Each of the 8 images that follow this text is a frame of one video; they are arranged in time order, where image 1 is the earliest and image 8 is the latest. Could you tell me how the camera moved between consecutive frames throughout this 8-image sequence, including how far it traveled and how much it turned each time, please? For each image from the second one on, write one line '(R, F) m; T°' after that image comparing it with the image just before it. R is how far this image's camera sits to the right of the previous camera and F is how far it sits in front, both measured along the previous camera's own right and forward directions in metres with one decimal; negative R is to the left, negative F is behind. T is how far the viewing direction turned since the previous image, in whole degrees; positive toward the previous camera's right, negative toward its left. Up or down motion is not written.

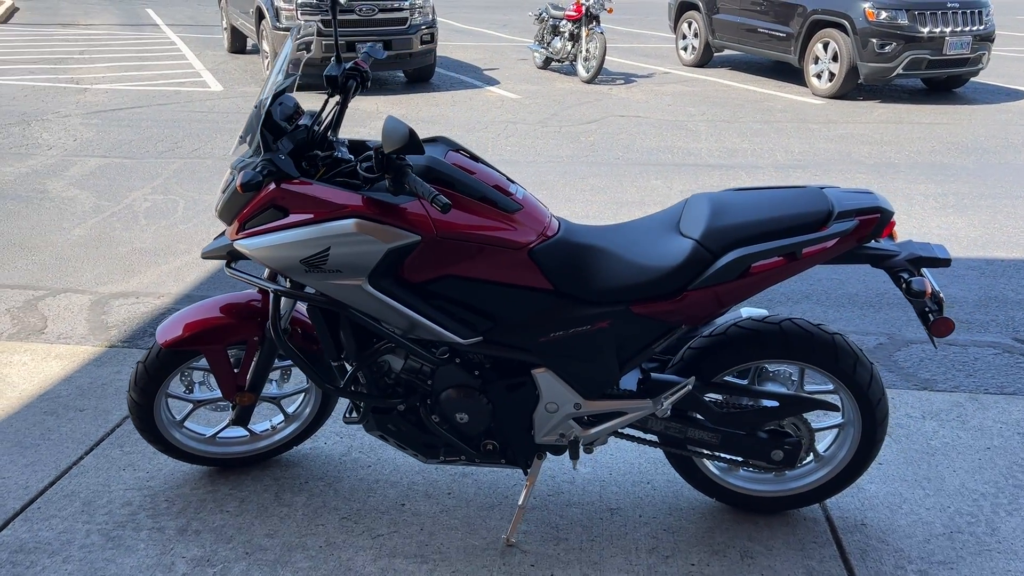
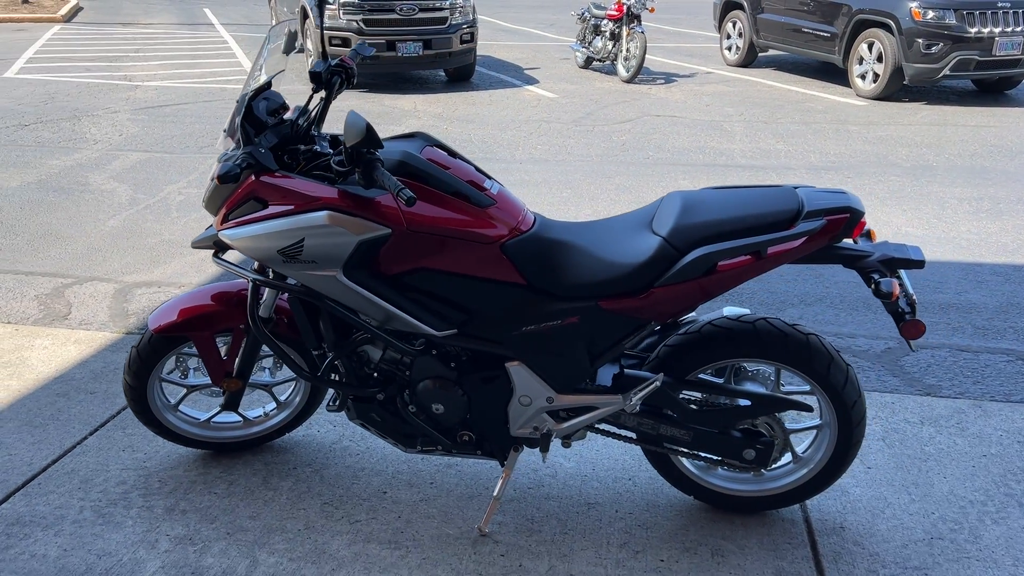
(+0.3, 0.0) m; -3°
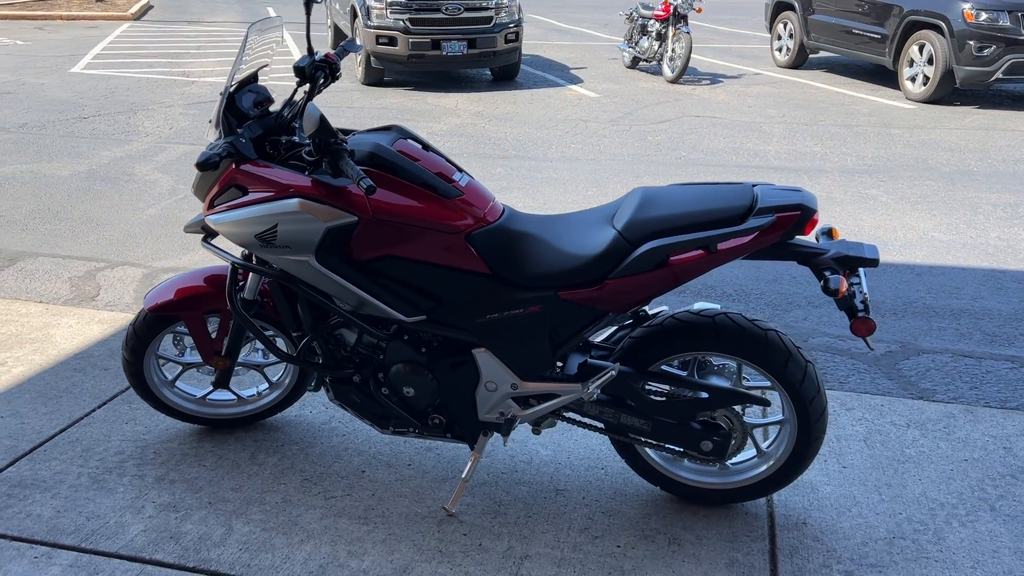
(+0.3, -0.1) m; -4°
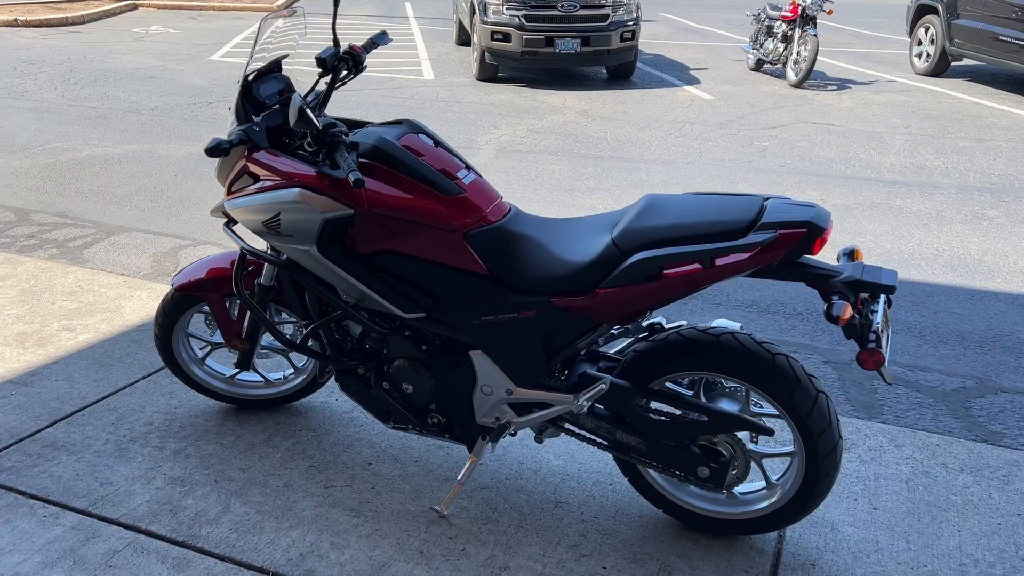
(+0.4, +0.1) m; -8°
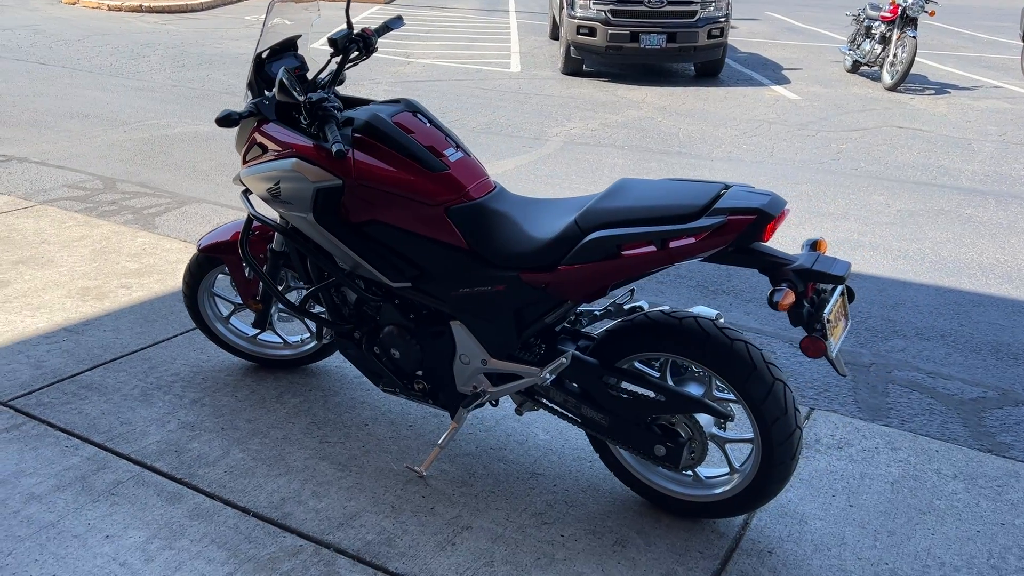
(+0.4, -0.1) m; -7°
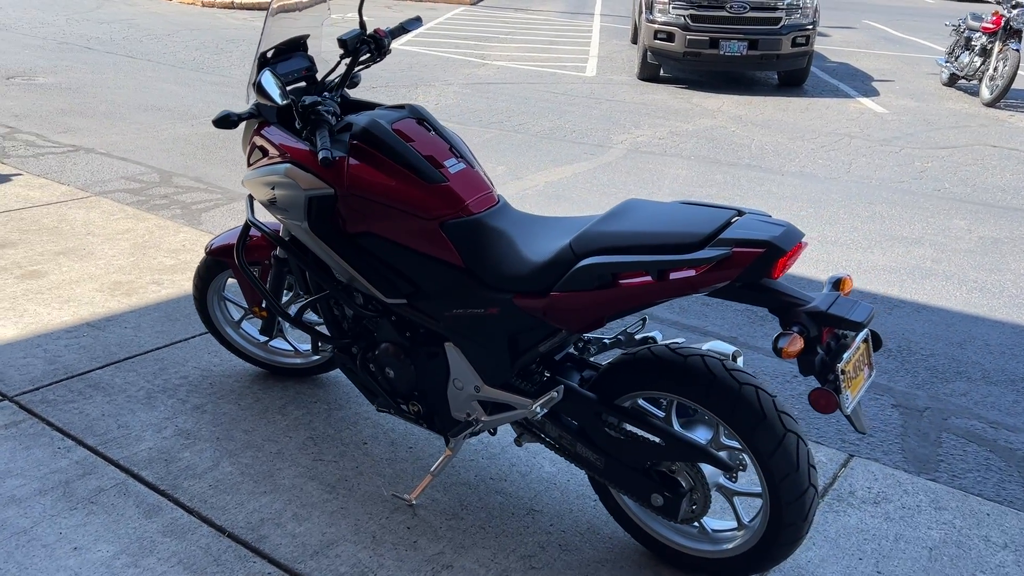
(+0.3, +0.2) m; -5°
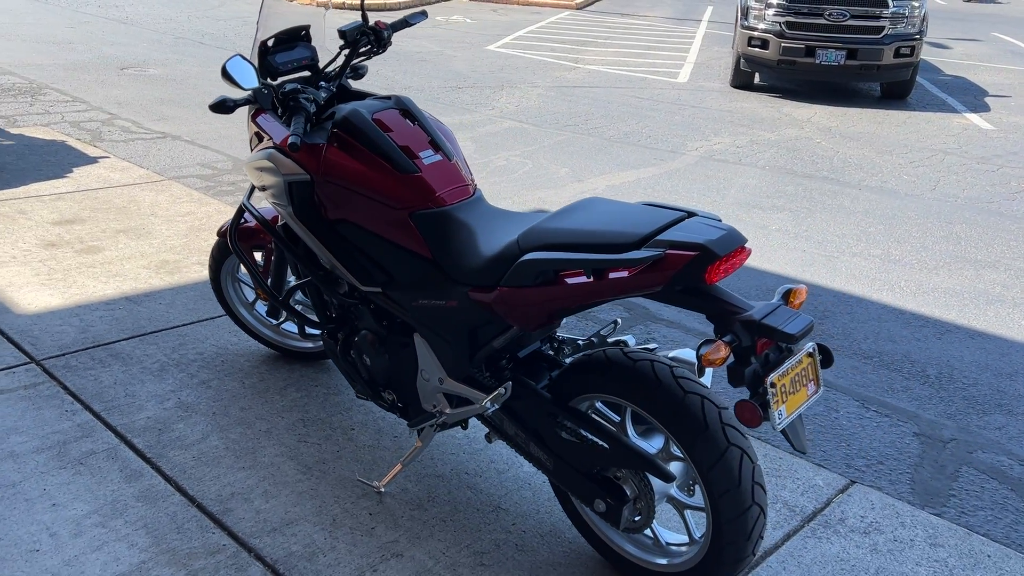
(+0.4, 0.0) m; -7°
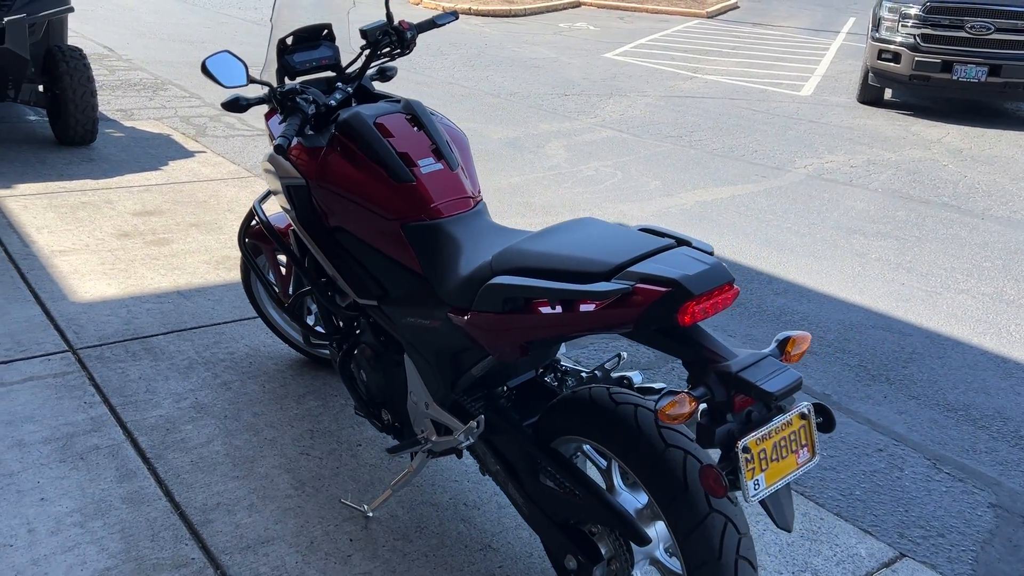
(+0.4, +0.3) m; -8°
